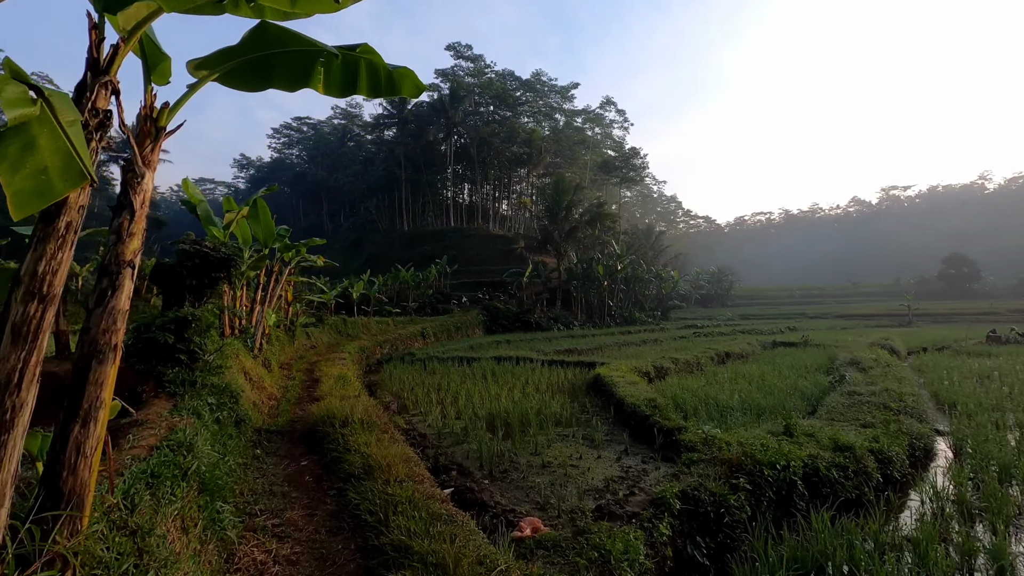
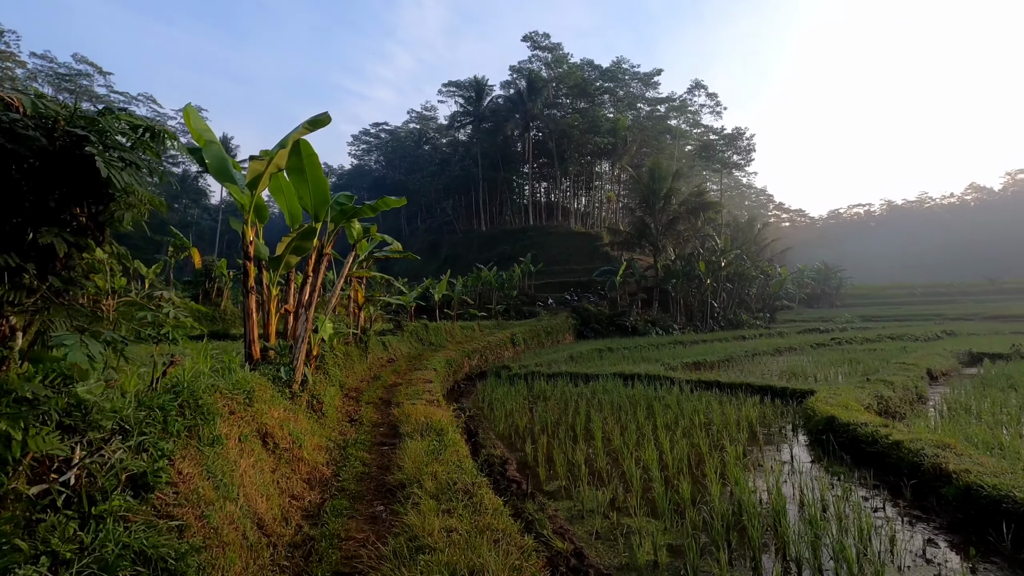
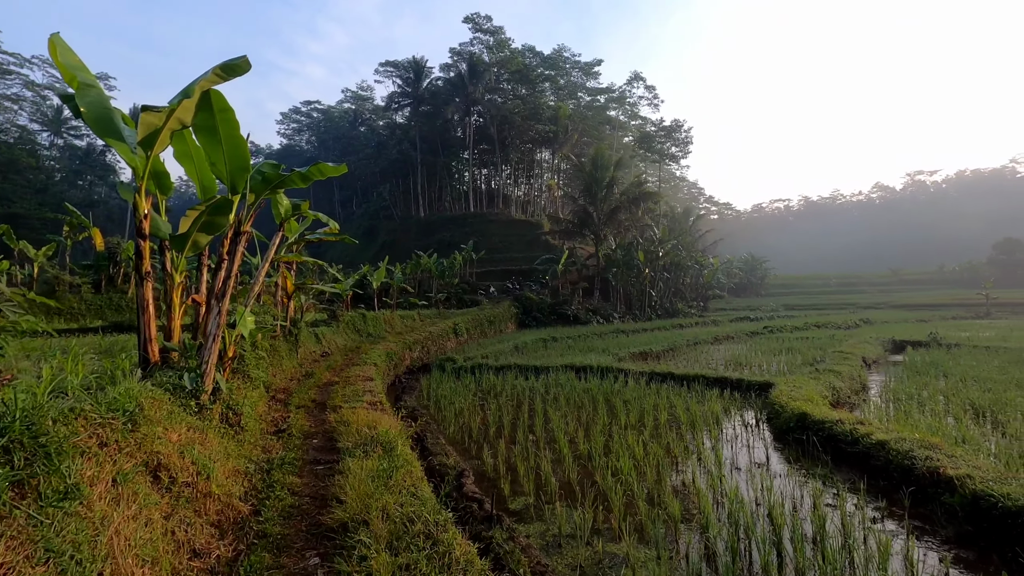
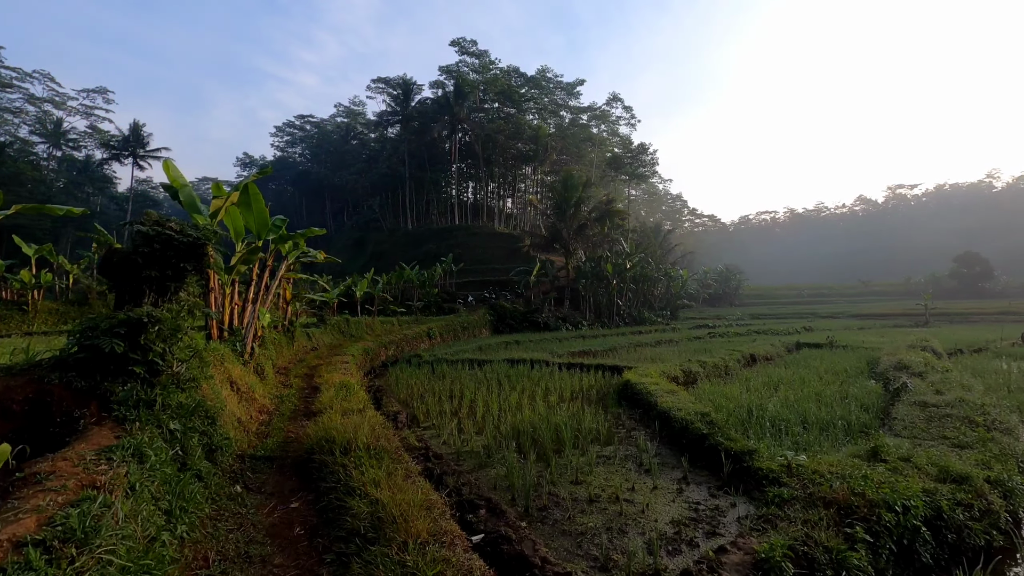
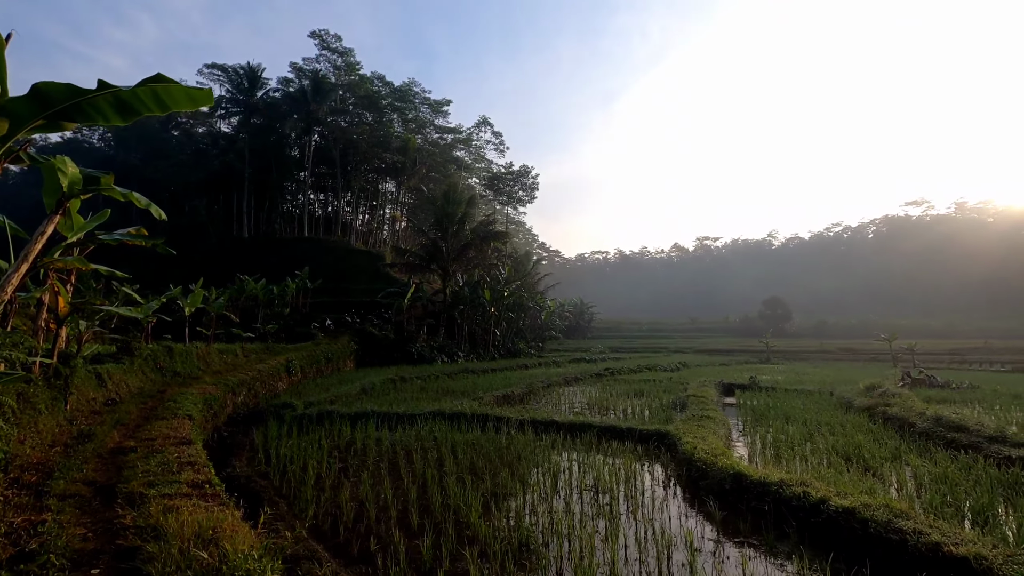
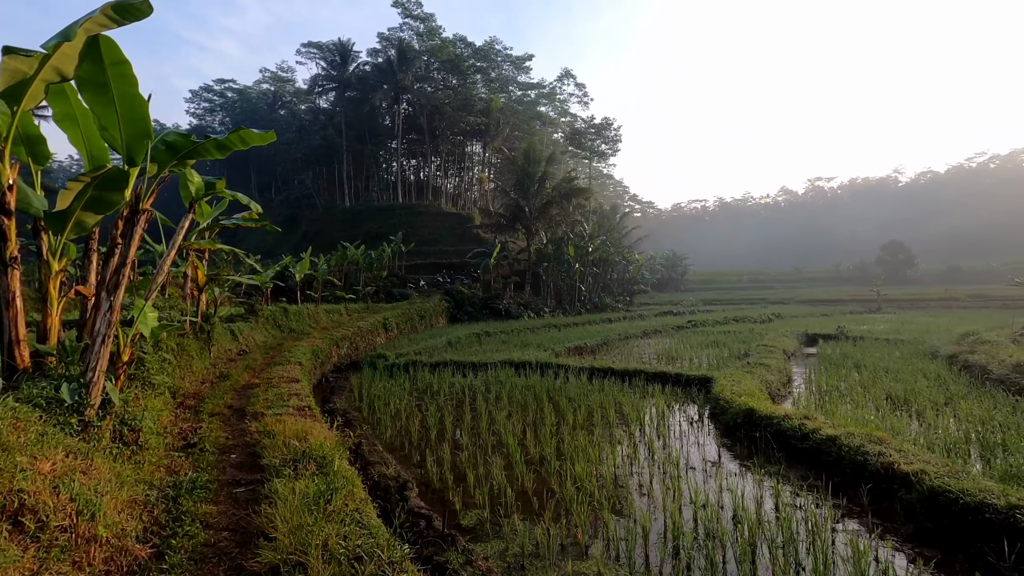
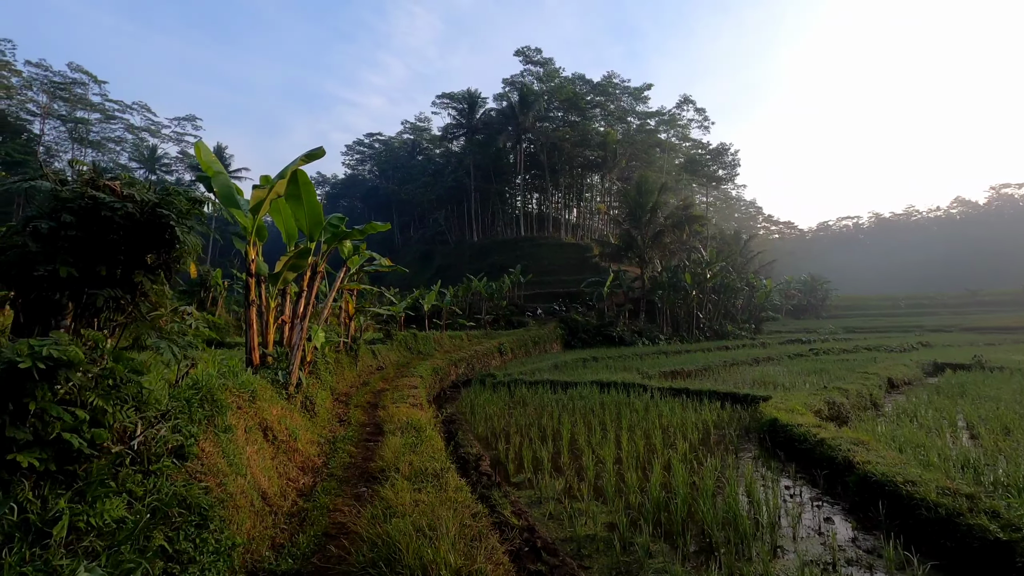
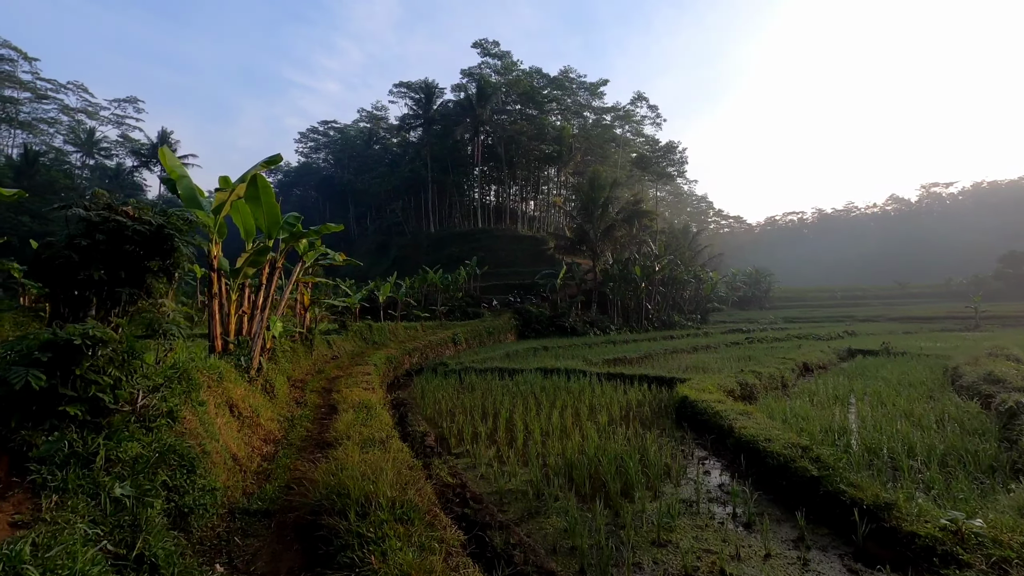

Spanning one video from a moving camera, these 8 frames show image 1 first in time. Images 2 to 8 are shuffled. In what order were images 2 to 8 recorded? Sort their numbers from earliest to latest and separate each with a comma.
4, 8, 7, 2, 3, 6, 5
